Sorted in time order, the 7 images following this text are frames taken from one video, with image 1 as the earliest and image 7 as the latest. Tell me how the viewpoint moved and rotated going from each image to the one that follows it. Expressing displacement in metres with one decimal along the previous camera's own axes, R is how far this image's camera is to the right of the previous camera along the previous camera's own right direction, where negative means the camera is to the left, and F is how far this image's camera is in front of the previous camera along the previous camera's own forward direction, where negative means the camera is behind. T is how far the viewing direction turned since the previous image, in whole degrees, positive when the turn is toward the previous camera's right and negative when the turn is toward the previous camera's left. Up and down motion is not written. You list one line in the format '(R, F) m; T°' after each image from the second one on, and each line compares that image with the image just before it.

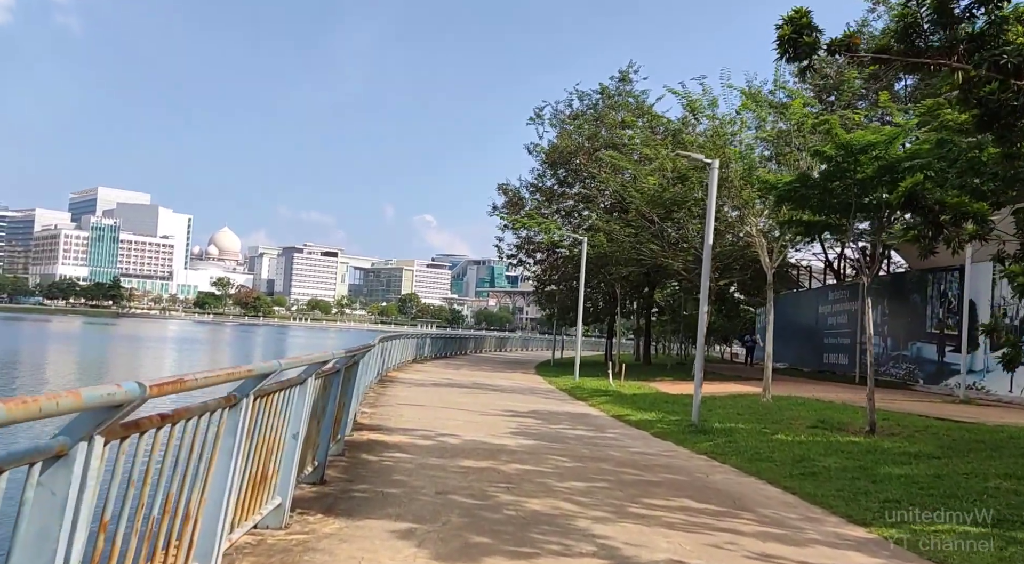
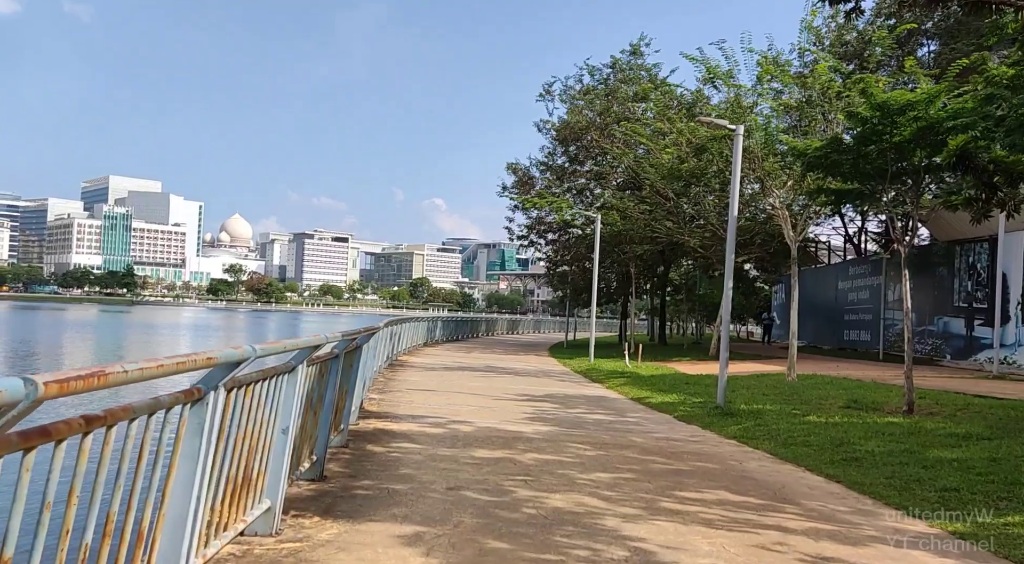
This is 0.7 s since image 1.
(0.0, +0.8) m; -1°
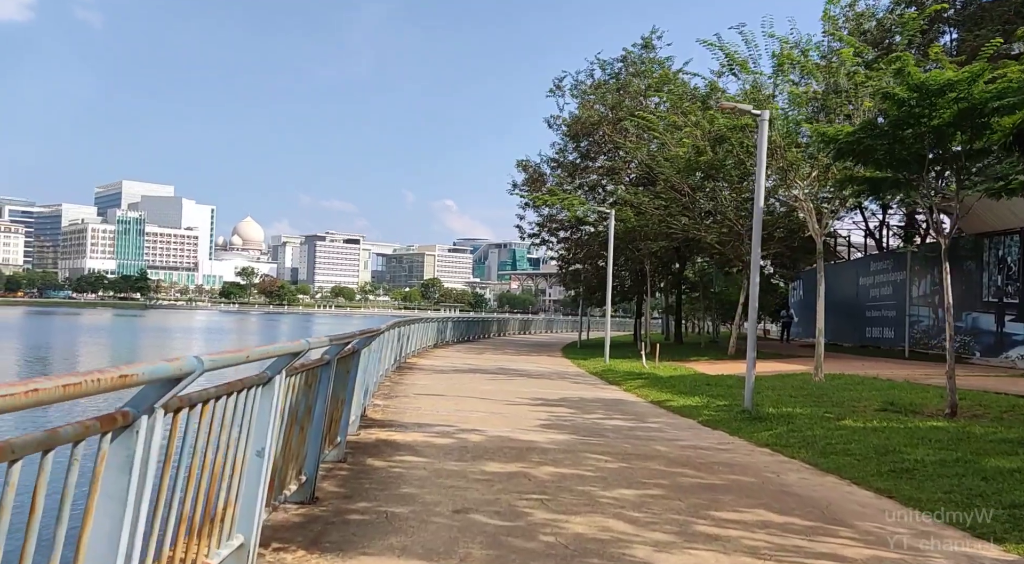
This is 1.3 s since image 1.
(0.0, +0.8) m; -1°
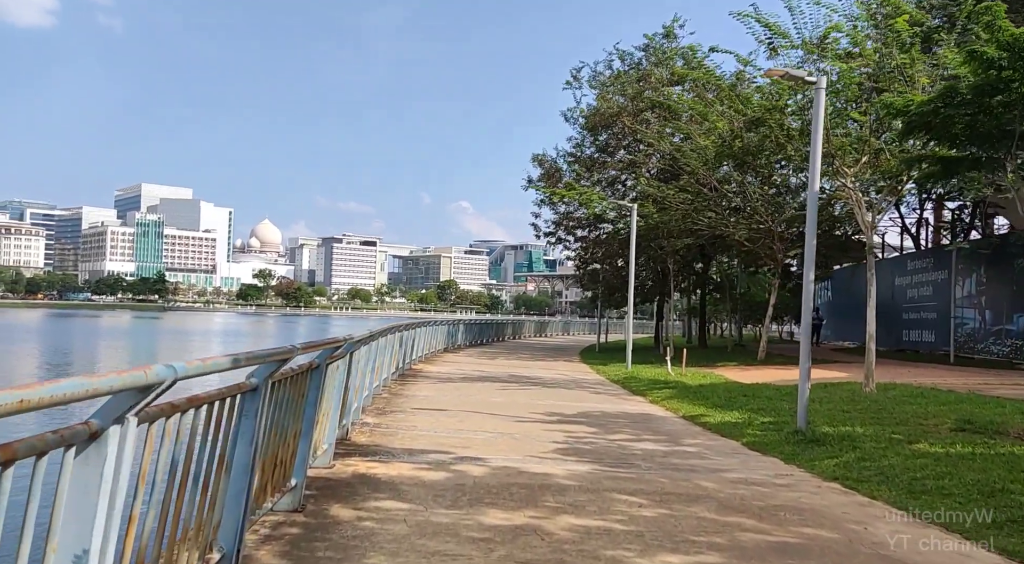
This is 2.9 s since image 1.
(+0.1, +1.8) m; -1°
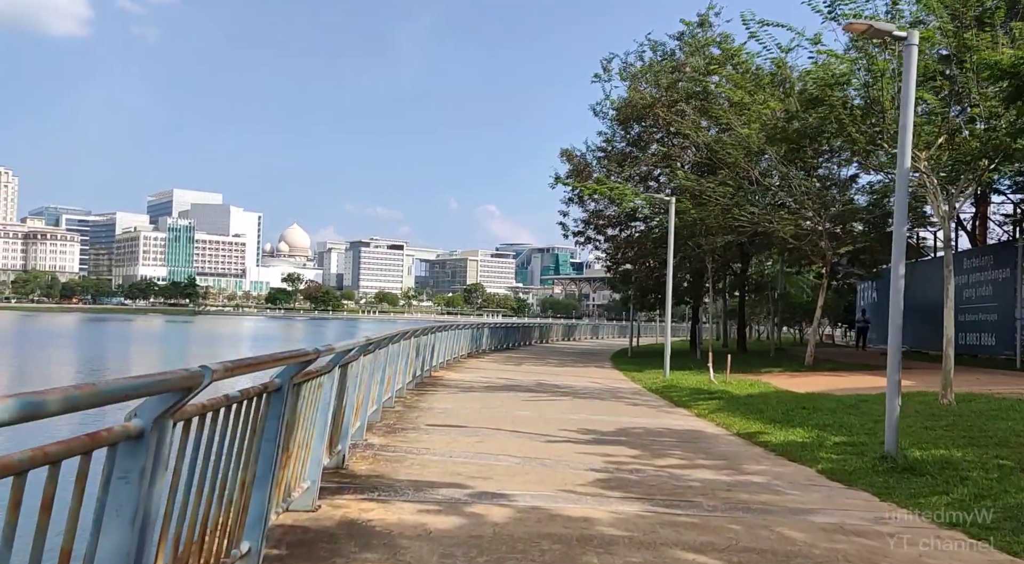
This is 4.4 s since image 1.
(0.0, +1.7) m; -2°
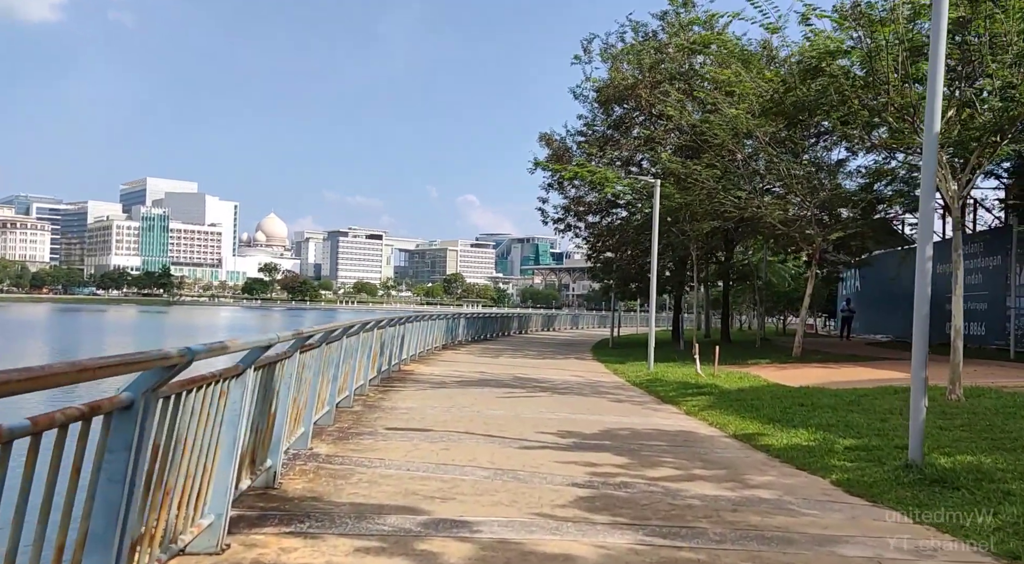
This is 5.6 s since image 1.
(+0.1, +1.3) m; +1°
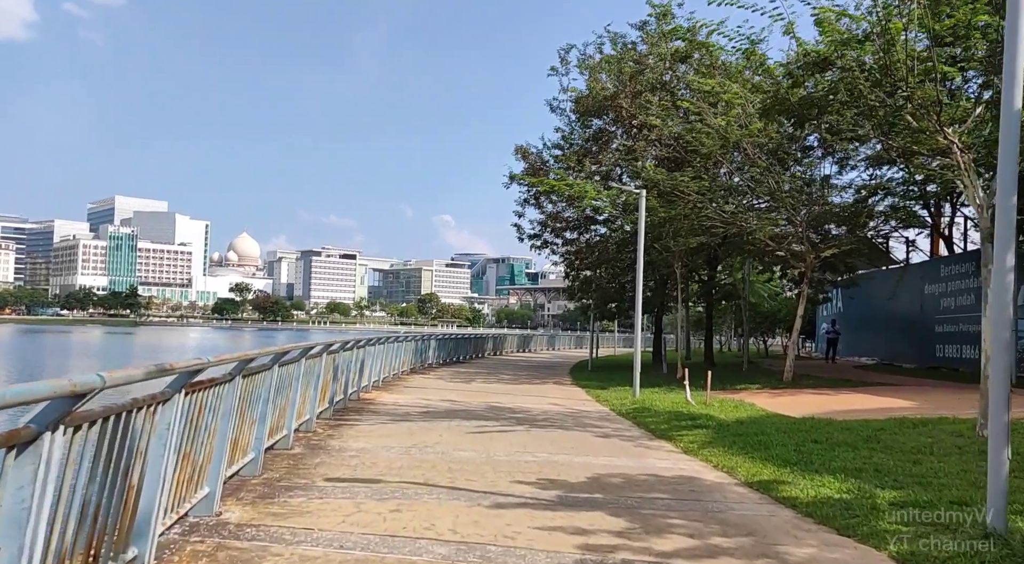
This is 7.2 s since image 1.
(0.0, +1.7) m; +2°
